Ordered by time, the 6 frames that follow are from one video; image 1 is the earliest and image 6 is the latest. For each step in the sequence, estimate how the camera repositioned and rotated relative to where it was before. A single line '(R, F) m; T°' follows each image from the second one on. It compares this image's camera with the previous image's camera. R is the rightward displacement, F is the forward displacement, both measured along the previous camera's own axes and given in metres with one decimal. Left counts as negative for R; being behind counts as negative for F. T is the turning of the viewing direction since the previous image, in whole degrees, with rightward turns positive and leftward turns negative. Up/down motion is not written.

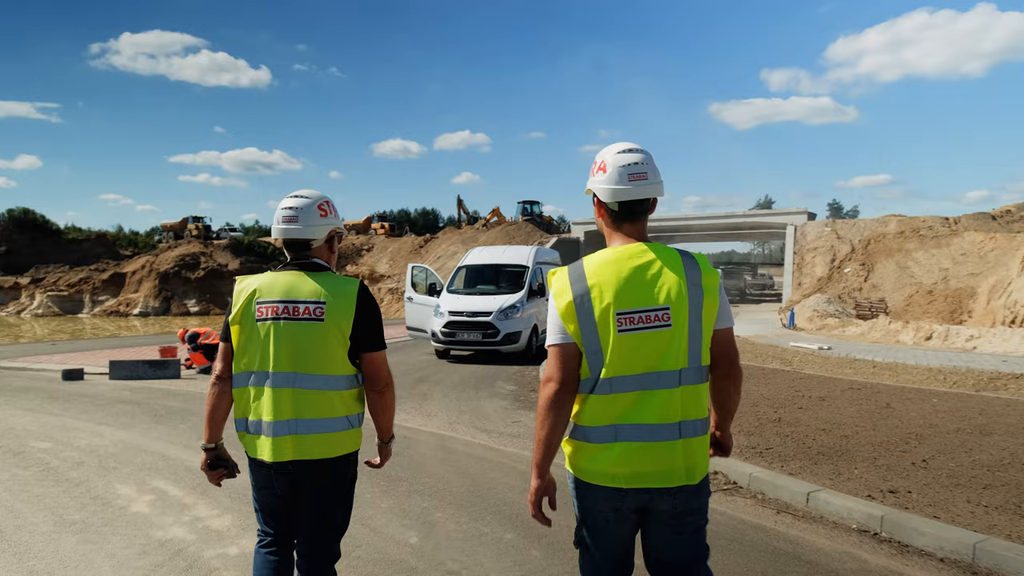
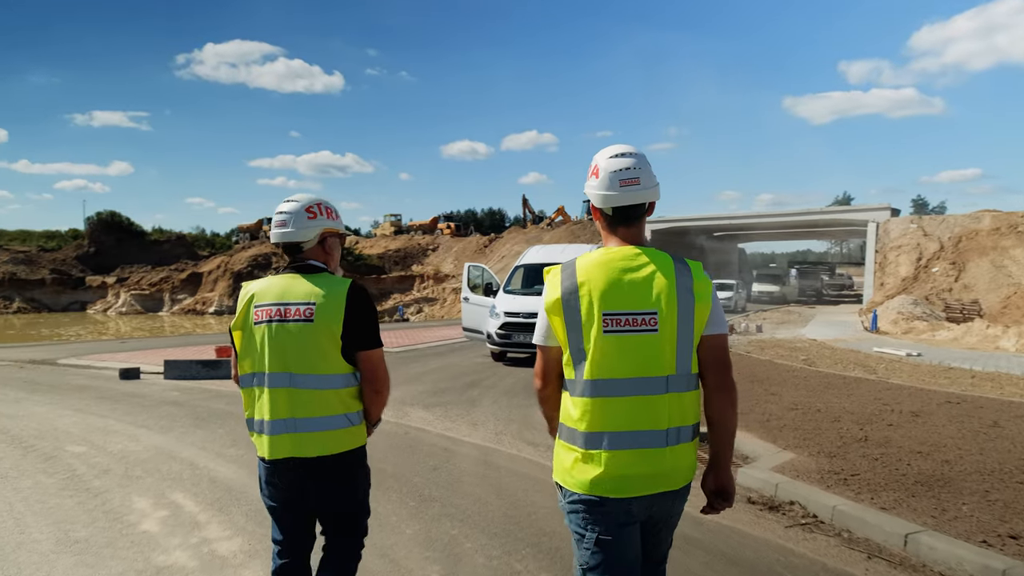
(+0.2, +0.6) m; -5°
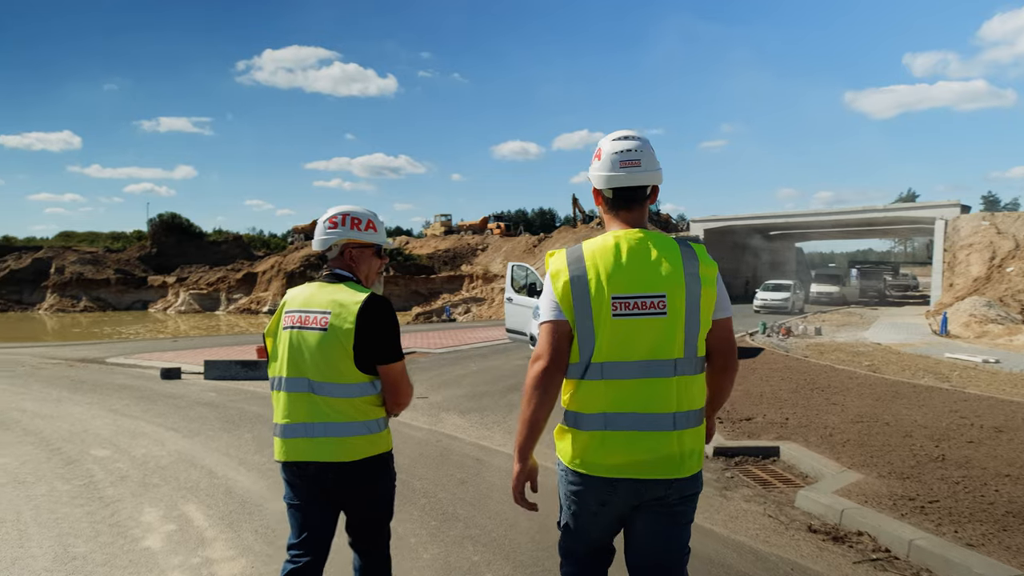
(+0.1, +0.4) m; -4°
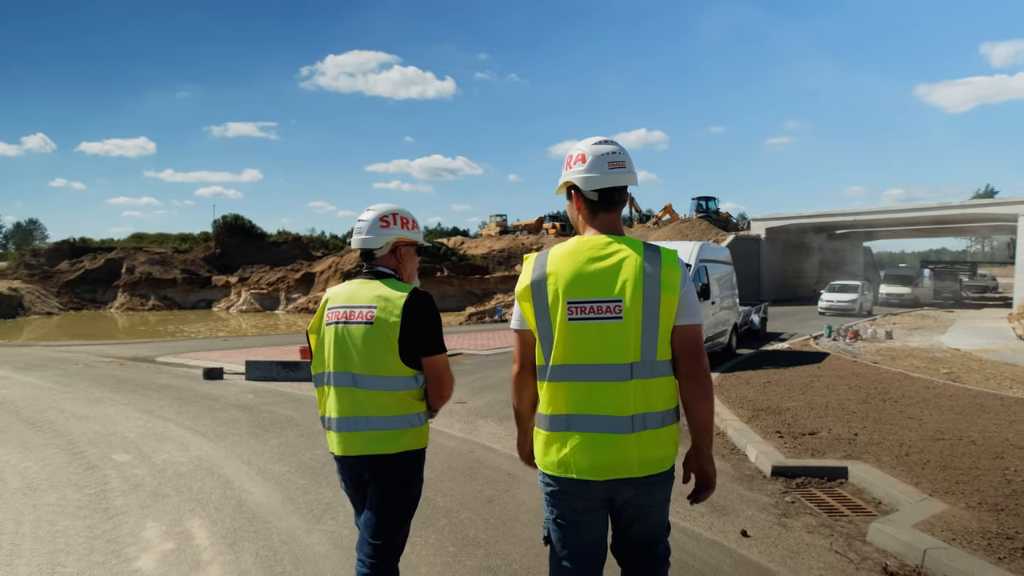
(+0.2, +0.5) m; -5°
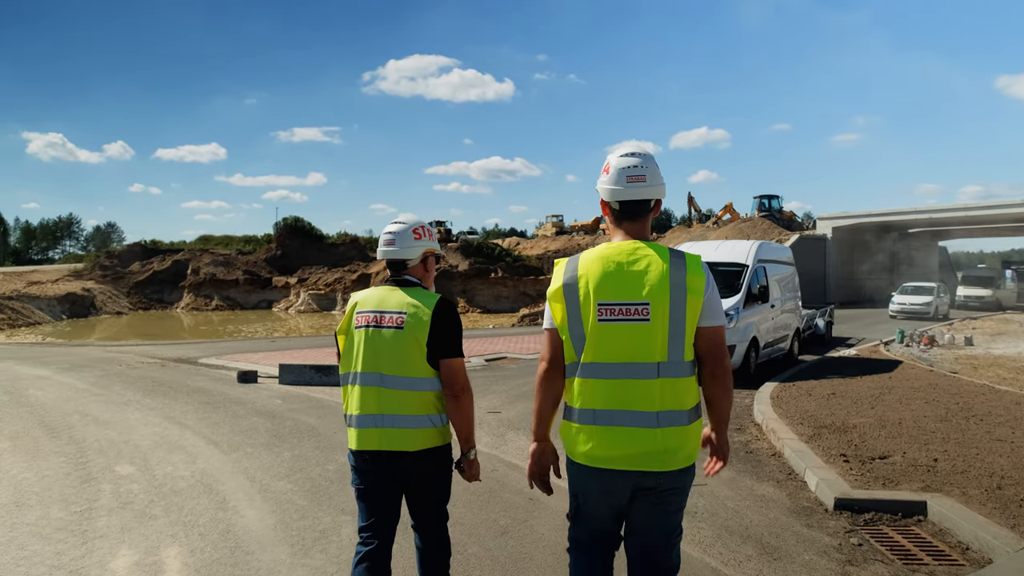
(+0.2, +0.6) m; -5°
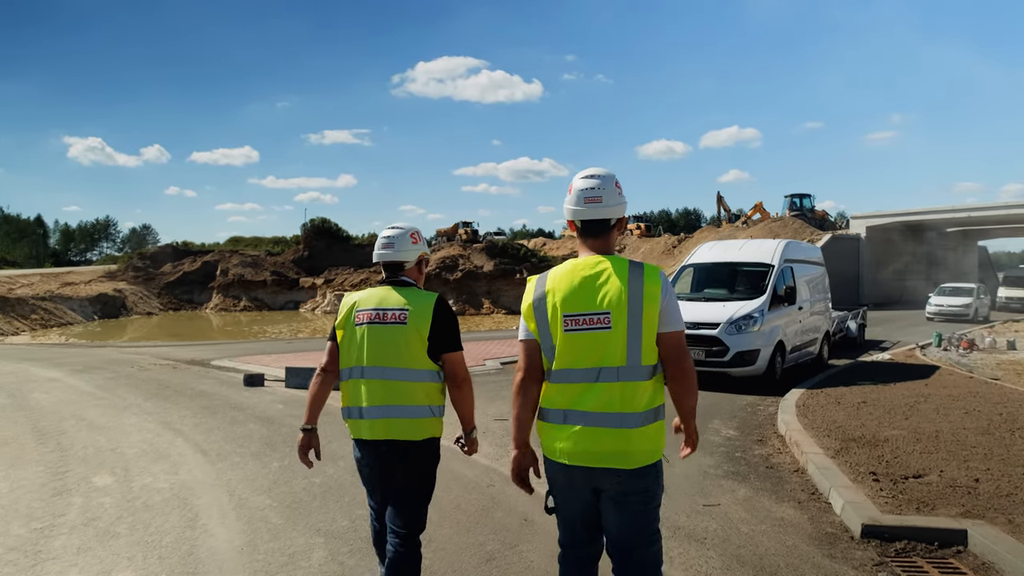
(+0.2, +0.4) m; -2°
